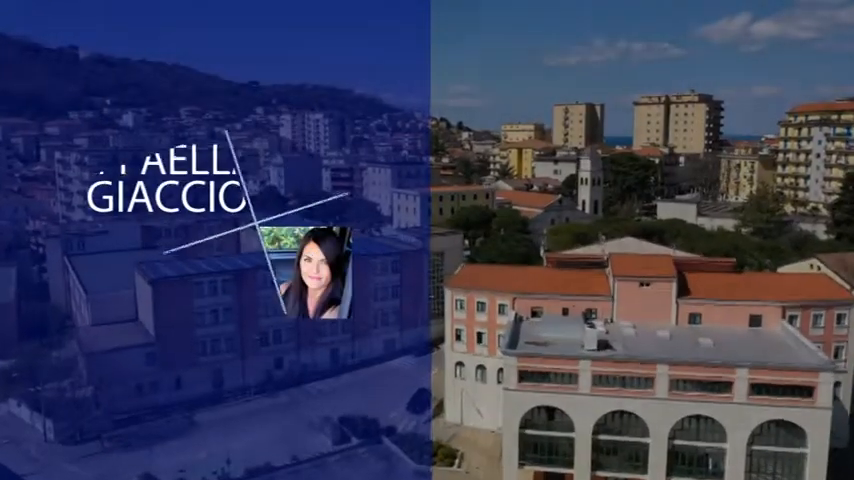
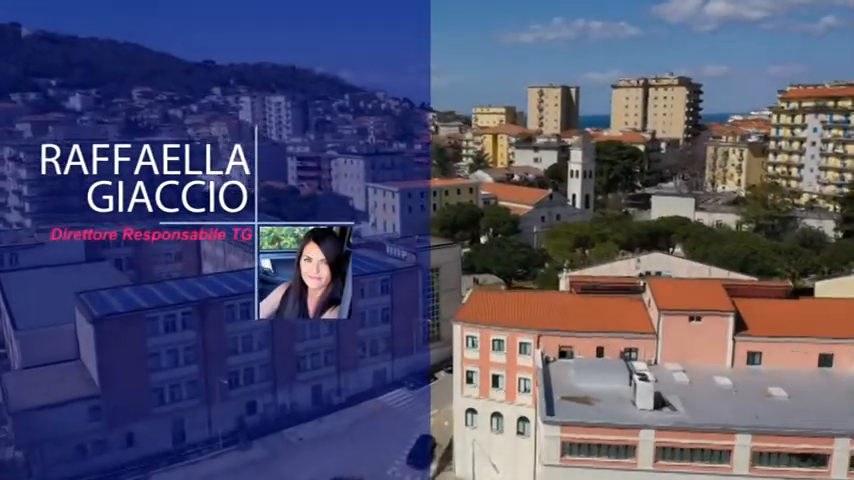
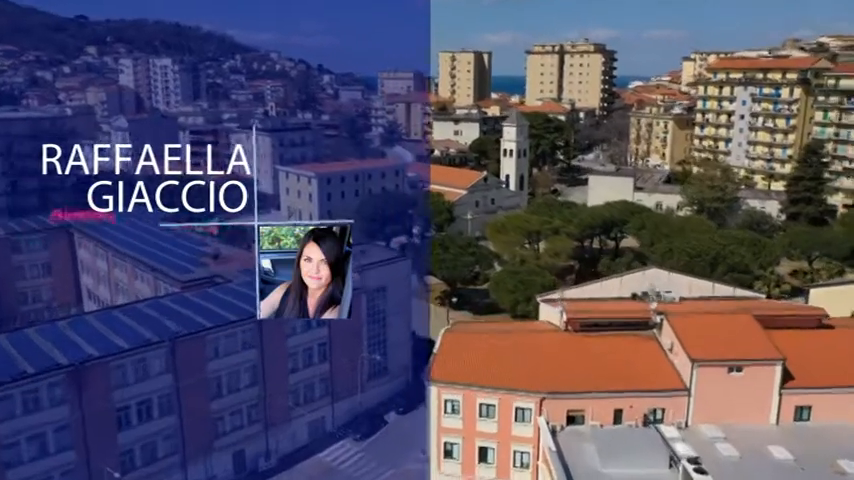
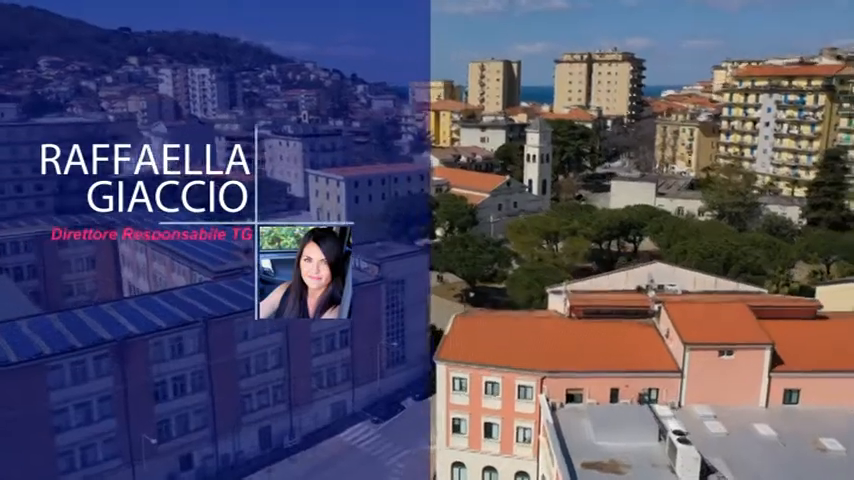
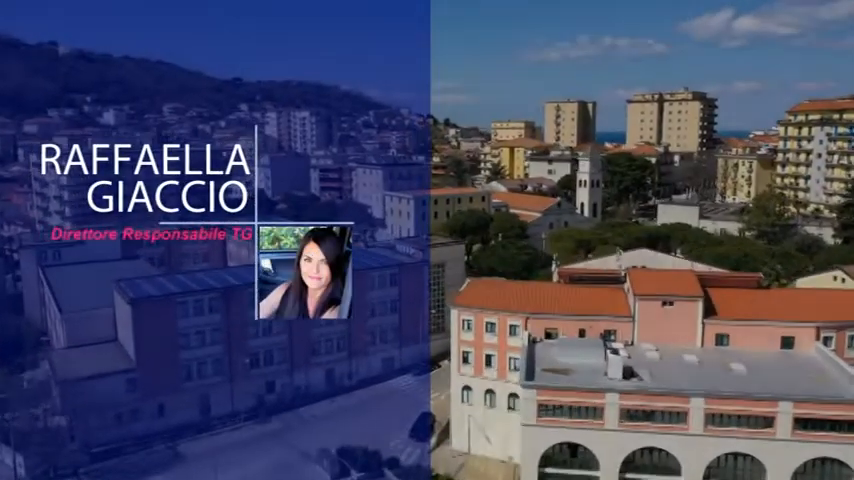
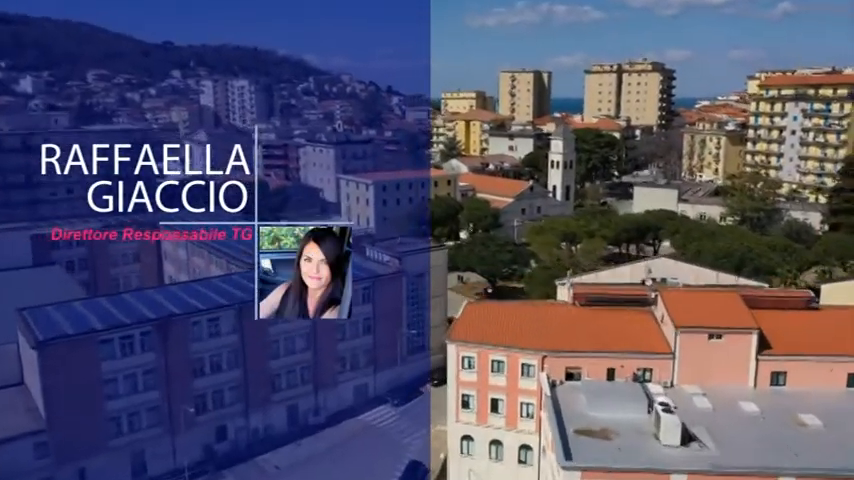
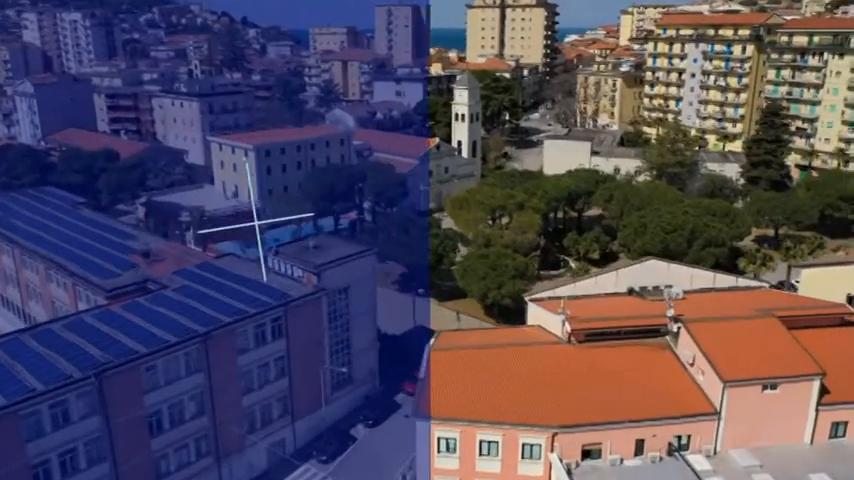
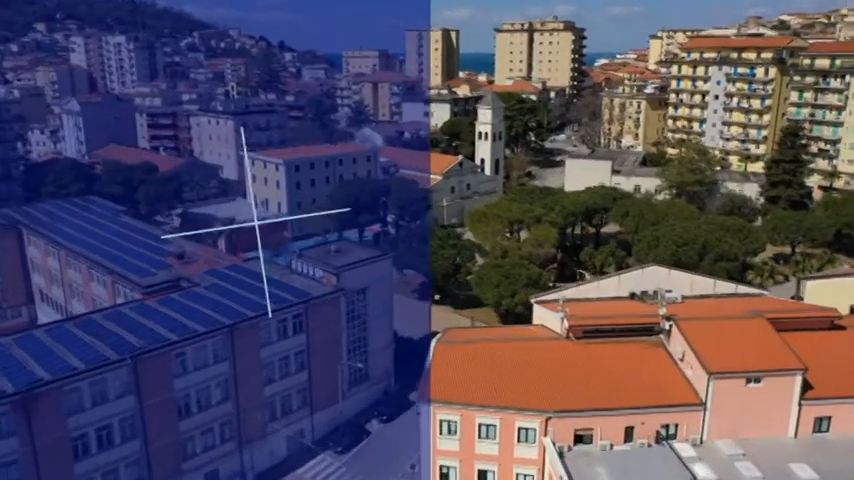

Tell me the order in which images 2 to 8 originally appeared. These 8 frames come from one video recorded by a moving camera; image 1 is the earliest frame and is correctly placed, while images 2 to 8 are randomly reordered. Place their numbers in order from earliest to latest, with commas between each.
5, 2, 6, 4, 3, 8, 7
